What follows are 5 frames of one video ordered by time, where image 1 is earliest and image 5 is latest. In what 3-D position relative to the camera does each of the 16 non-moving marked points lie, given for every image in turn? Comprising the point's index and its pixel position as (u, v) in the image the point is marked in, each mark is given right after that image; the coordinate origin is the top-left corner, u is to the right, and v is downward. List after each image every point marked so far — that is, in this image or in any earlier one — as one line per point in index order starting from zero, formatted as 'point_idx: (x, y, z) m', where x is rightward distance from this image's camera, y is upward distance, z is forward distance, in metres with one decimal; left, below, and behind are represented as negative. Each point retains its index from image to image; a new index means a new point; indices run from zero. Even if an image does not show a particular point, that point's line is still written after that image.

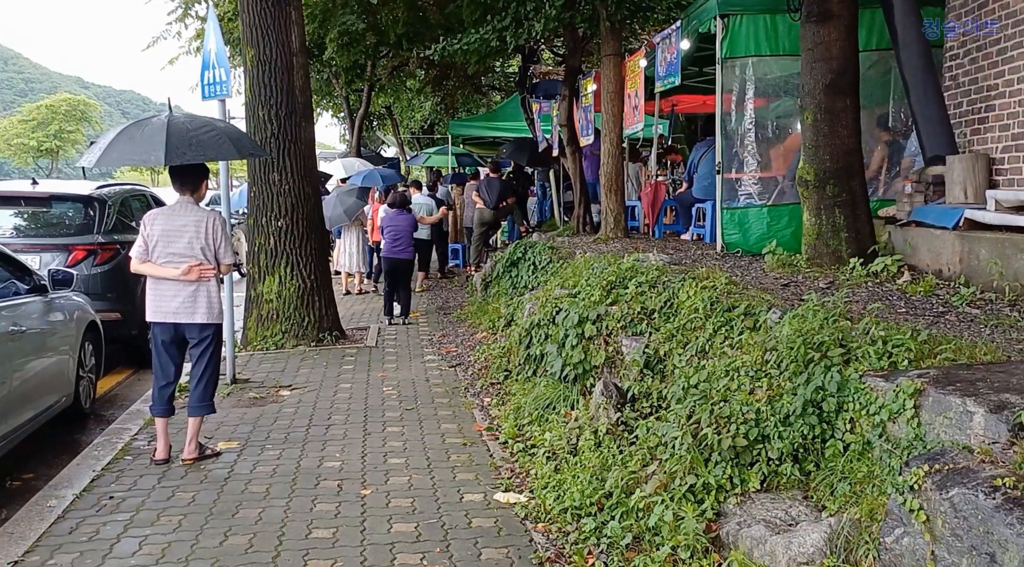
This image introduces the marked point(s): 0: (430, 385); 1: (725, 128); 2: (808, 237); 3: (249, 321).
0: (-0.7, -0.9, +8.0) m
1: (+2.0, +1.4, +8.9) m
2: (+2.3, +0.4, +7.4) m
3: (-2.9, -0.4, +10.4) m
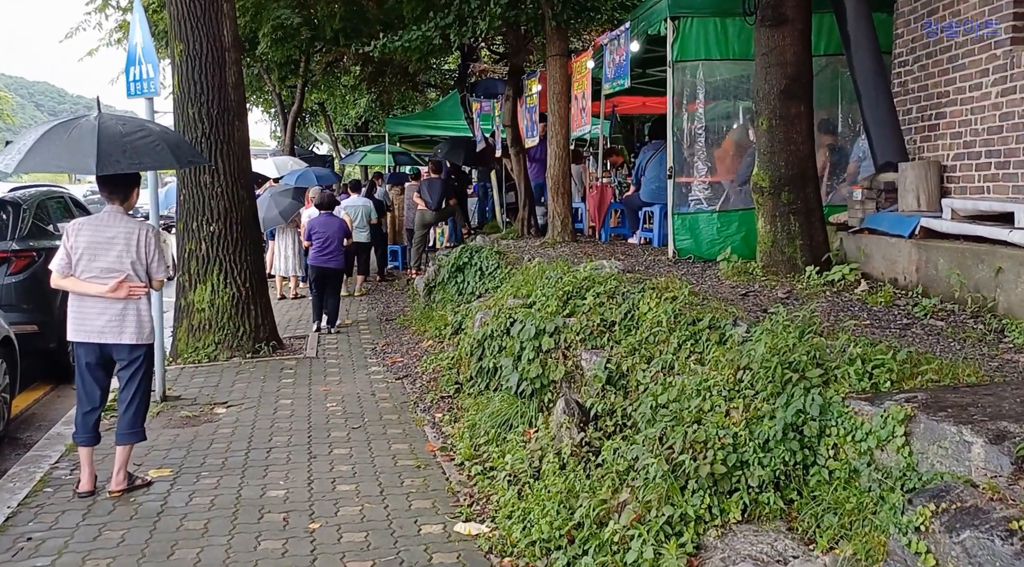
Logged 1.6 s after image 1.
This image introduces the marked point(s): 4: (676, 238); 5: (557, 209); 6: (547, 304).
0: (-1.1, -0.9, +7.7) m
1: (+1.5, +1.4, +8.7) m
2: (+1.9, +0.3, +7.3) m
3: (-3.4, -0.5, +9.9) m
4: (+1.5, +0.4, +8.7) m
5: (+0.5, +0.9, +11.3) m
6: (+0.3, -0.1, +6.8) m
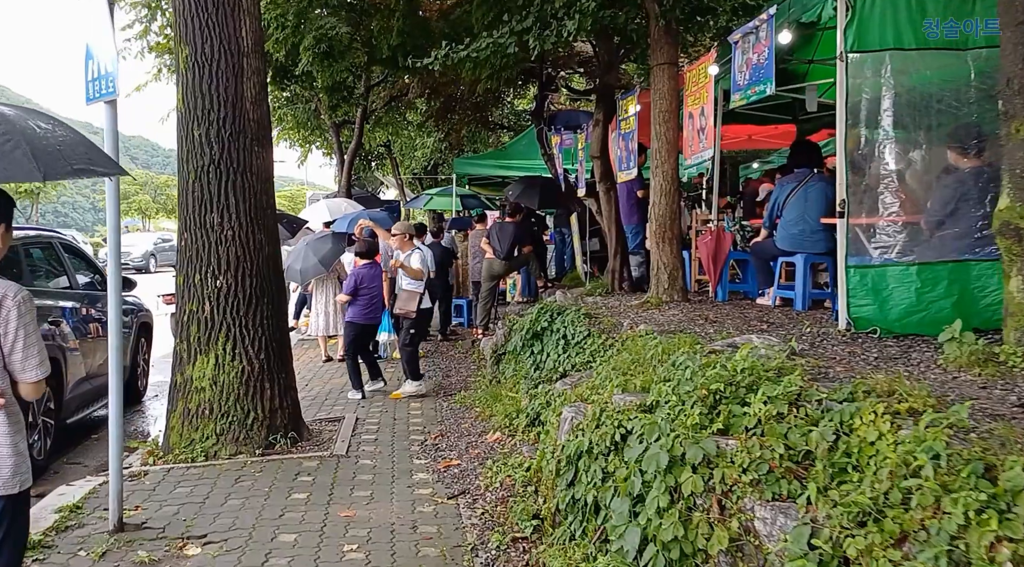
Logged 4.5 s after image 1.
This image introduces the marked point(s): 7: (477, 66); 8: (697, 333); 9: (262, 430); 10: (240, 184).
0: (-0.5, -1.4, +5.2) m
1: (+2.2, +0.9, +6.2) m
2: (+2.5, -0.2, +4.6) m
3: (-2.7, -1.1, +7.6) m
4: (+2.2, -0.1, +6.1) m
5: (+1.4, +0.2, +8.8) m
6: (+0.8, -0.6, +4.3) m
7: (-0.4, +2.3, +10.2) m
8: (+1.3, -0.3, +6.5) m
9: (-2.0, -1.2, +7.6) m
10: (-2.1, +0.8, +7.6) m
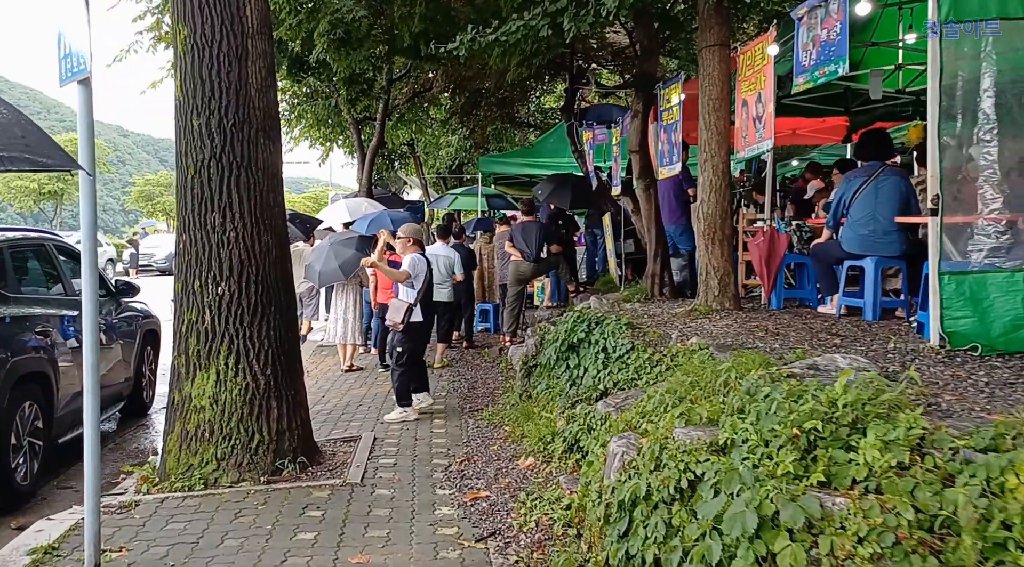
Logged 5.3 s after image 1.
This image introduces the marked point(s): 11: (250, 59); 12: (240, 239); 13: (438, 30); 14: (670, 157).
0: (-0.3, -1.4, +4.4) m
1: (+2.4, +0.8, +5.3) m
2: (+2.6, -0.2, +3.8) m
3: (-2.4, -1.1, +6.8) m
4: (+2.4, -0.2, +5.2) m
5: (+1.7, +0.2, +7.9) m
6: (+0.9, -0.6, +3.5) m
7: (-0.1, +2.3, +9.3) m
8: (+1.5, -0.4, +5.6) m
9: (-1.7, -1.2, +6.8) m
10: (-1.9, +0.7, +6.8) m
11: (-1.9, +1.6, +6.9) m
12: (-1.9, +0.3, +6.8) m
13: (-0.9, +2.9, +10.9) m
14: (+1.5, +1.2, +9.2) m
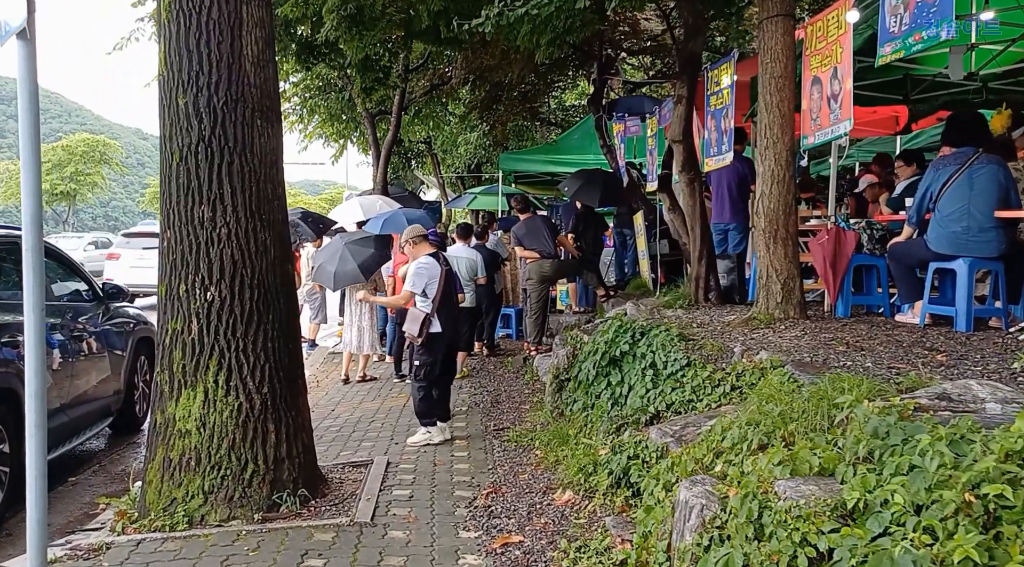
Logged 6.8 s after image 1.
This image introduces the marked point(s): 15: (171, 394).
0: (-0.1, -1.5, +3.4) m
1: (+2.6, +0.8, +4.3) m
2: (+2.8, -0.2, +2.8) m
3: (-2.2, -1.1, +5.9) m
4: (+2.6, -0.2, +4.2) m
5: (+1.9, +0.1, +6.9) m
6: (+1.1, -0.6, +2.5) m
7: (+0.2, +2.2, +8.4) m
8: (+1.7, -0.4, +4.6) m
9: (-1.5, -1.2, +5.9) m
10: (-1.7, +0.7, +5.9) m
11: (-1.7, +1.6, +5.9) m
12: (-1.7, +0.3, +5.8) m
13: (-0.6, +2.8, +10.0) m
14: (+1.8, +1.2, +8.2) m
15: (-2.1, -0.7, +5.8) m
